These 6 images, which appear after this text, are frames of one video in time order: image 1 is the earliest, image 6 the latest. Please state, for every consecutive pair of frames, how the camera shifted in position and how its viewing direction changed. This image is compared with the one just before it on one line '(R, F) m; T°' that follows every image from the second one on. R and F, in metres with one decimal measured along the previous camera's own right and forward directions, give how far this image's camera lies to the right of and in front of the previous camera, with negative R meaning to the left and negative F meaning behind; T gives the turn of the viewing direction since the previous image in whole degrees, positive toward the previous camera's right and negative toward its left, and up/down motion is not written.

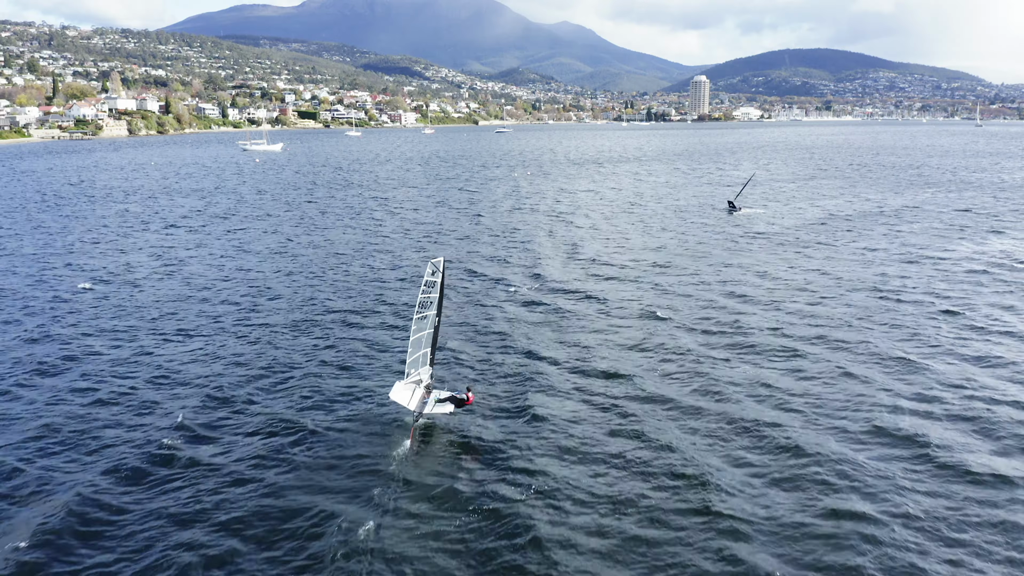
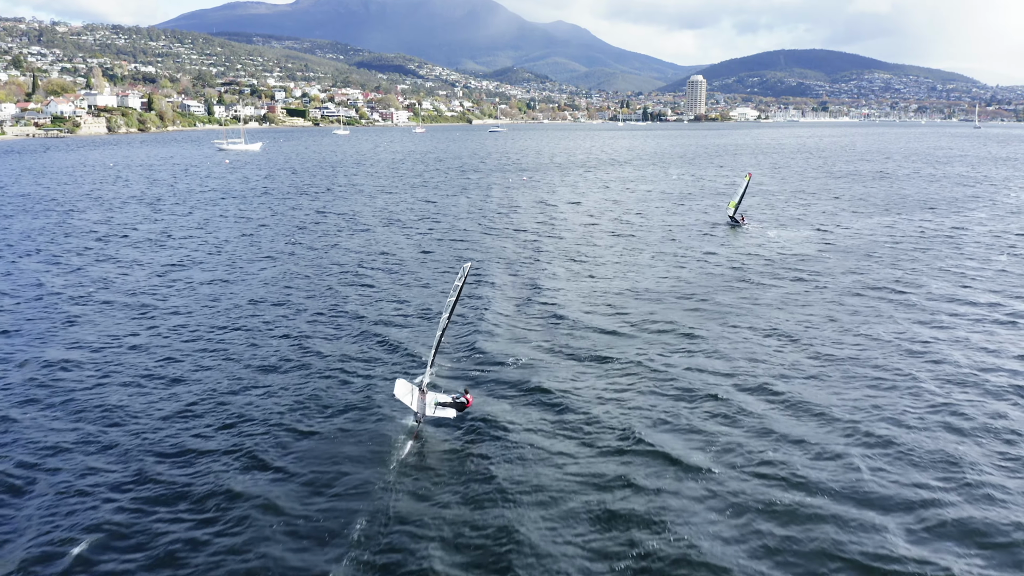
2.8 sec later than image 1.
(+1.3, +10.1) m; 0°
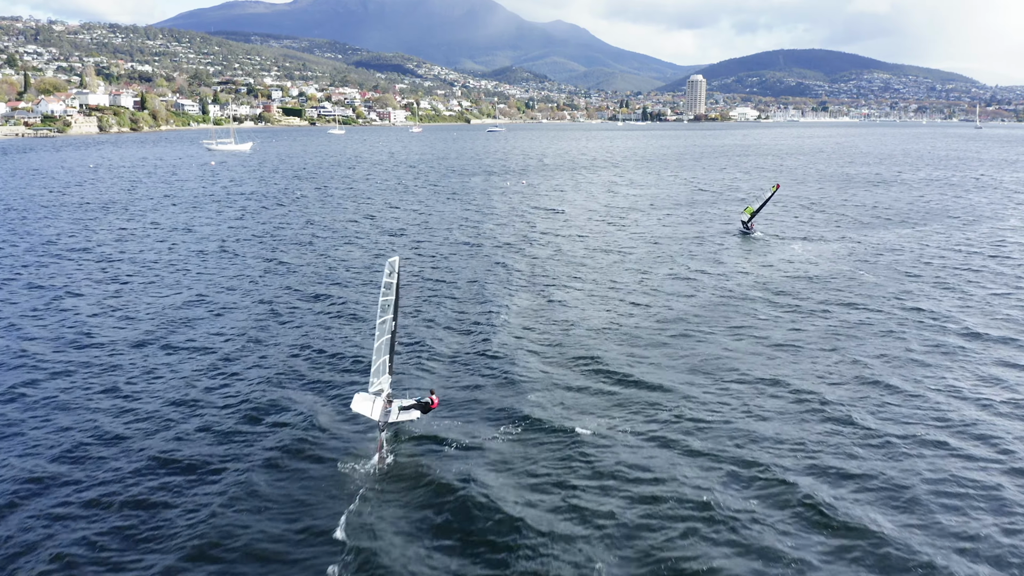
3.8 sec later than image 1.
(+0.5, +5.0) m; 0°
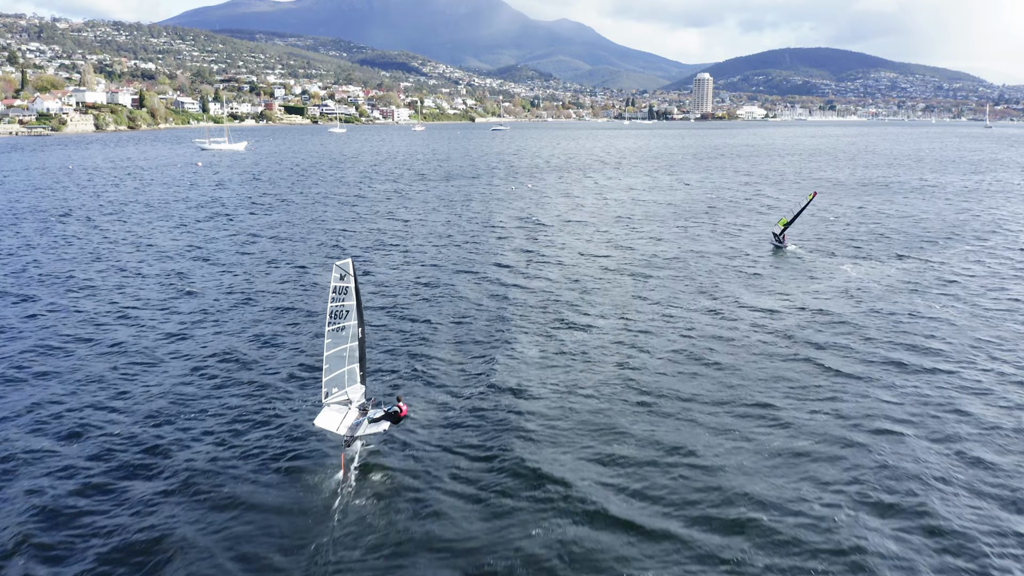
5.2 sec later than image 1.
(+0.5, +6.8) m; 0°
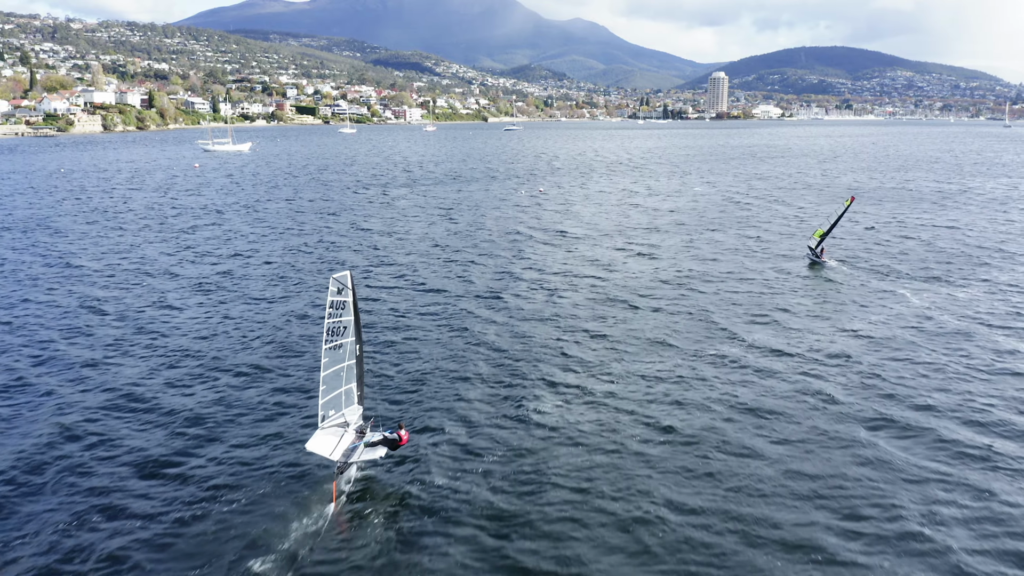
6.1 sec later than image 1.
(+0.6, +5.3) m; -1°
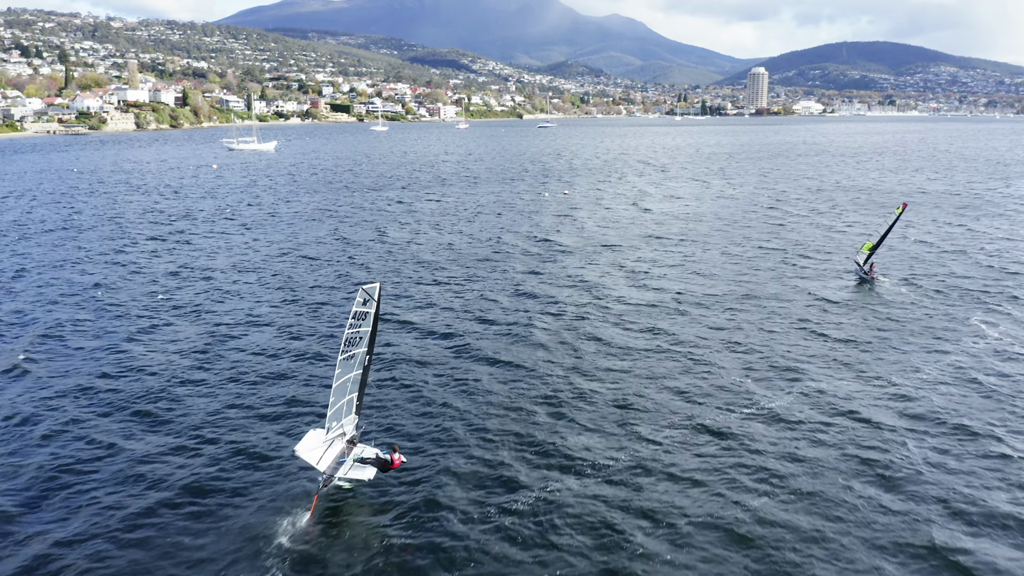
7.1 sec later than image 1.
(+1.5, +5.1) m; -2°
